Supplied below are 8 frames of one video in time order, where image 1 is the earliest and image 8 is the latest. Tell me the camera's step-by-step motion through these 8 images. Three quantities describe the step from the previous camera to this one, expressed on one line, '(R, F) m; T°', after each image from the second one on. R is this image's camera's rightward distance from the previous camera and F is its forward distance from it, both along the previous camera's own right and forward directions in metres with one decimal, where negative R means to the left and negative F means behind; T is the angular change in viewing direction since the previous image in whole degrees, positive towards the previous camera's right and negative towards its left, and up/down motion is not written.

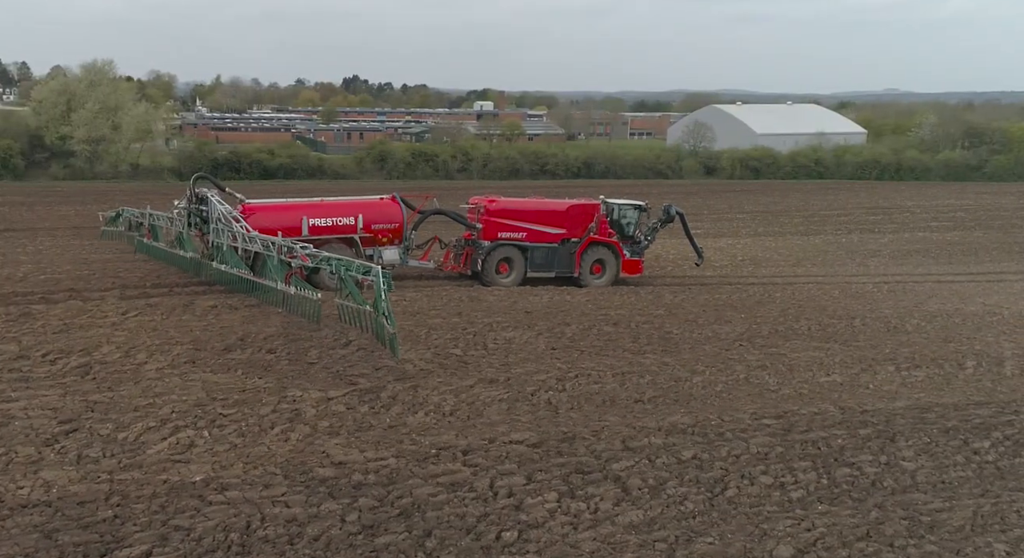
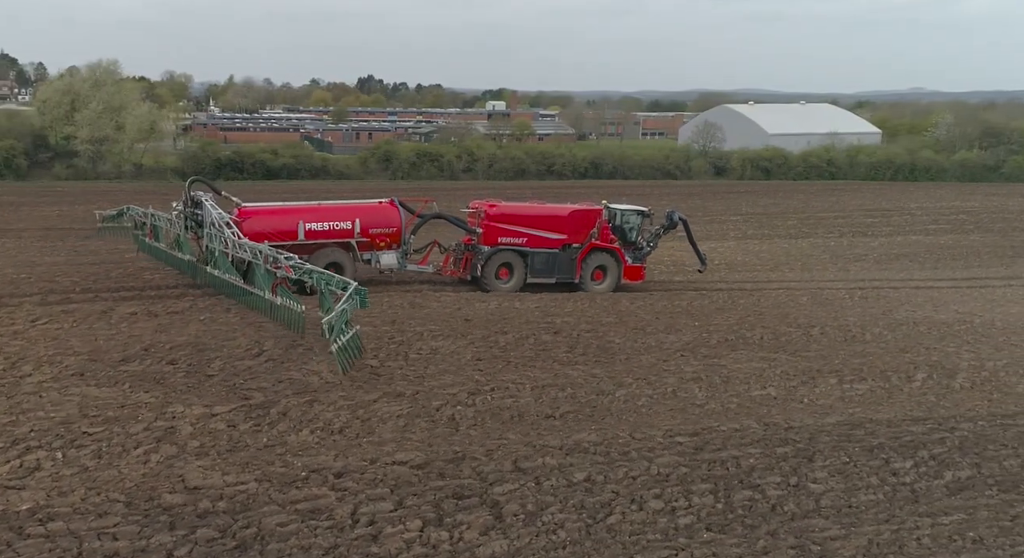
(+0.8, +0.3) m; -1°
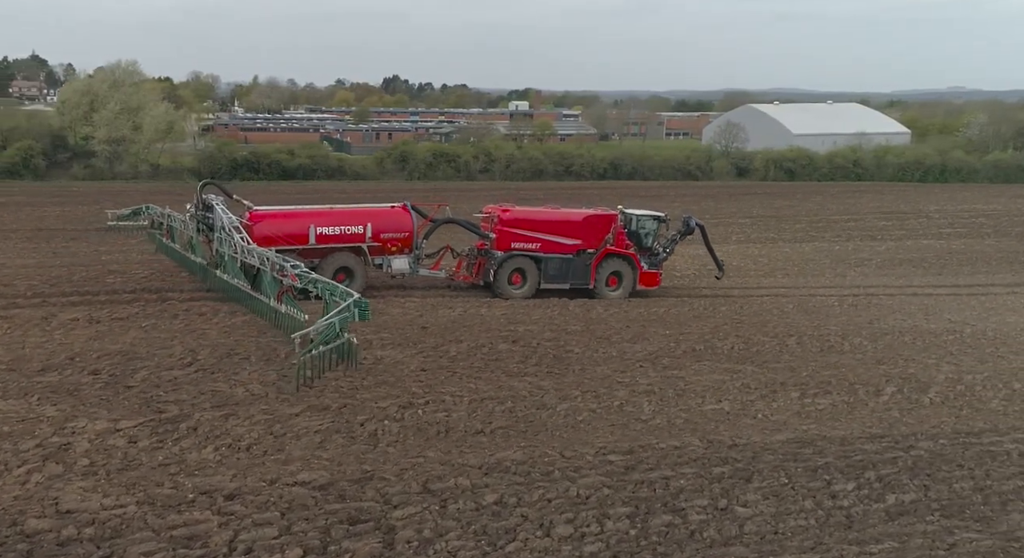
(+0.7, +0.3) m; -1°
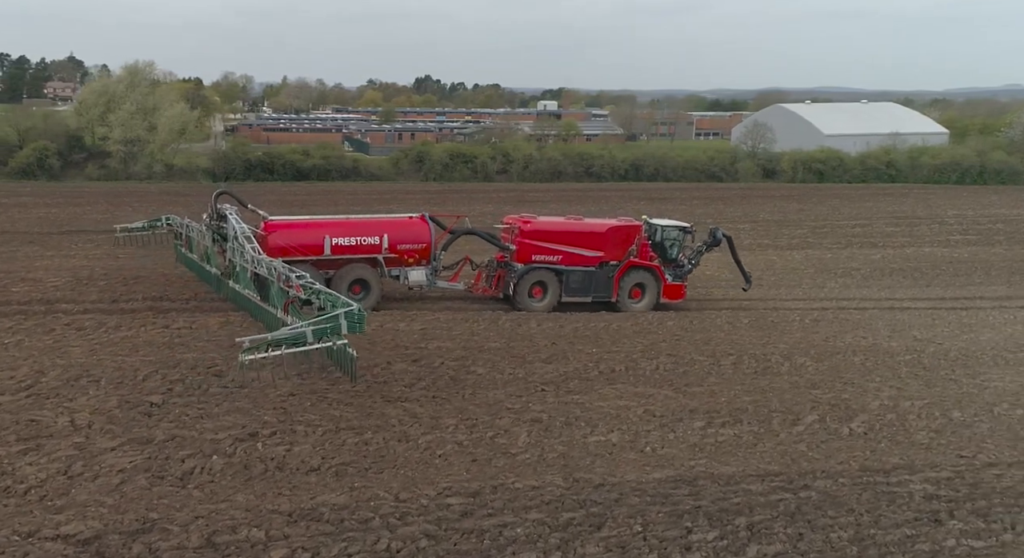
(+1.3, +0.7) m; -1°
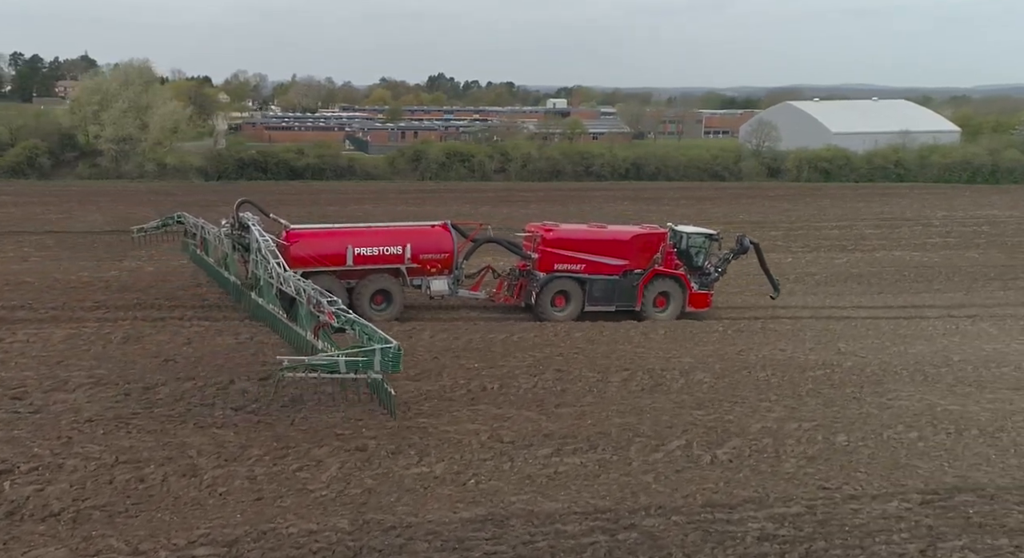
(+1.5, +0.8) m; 0°
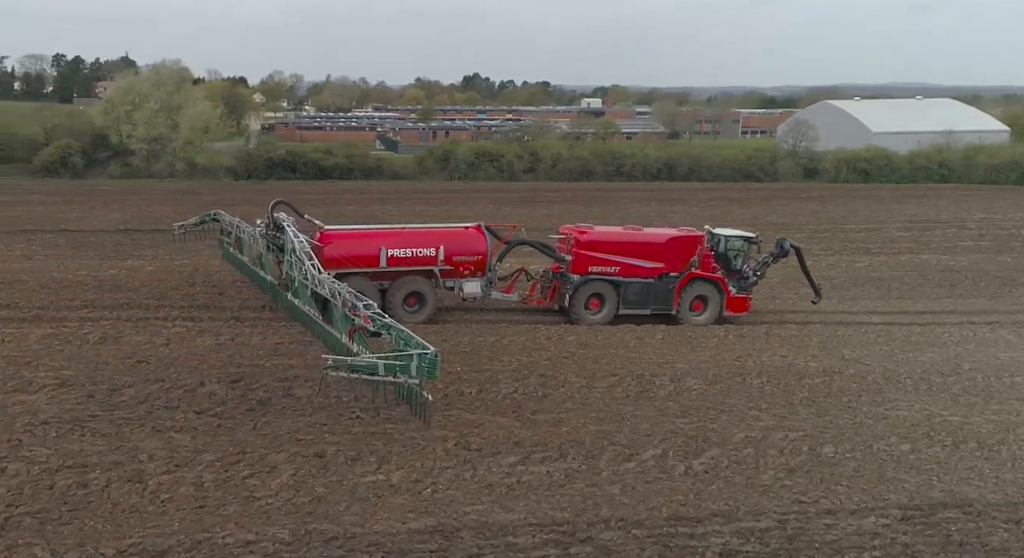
(+0.5, +0.3) m; -2°
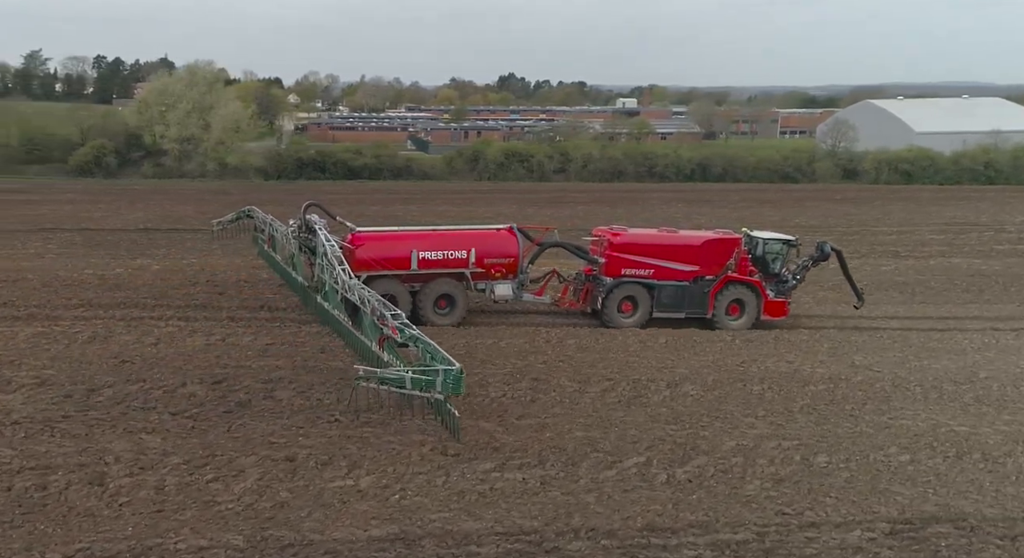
(+0.4, +0.2) m; -2°
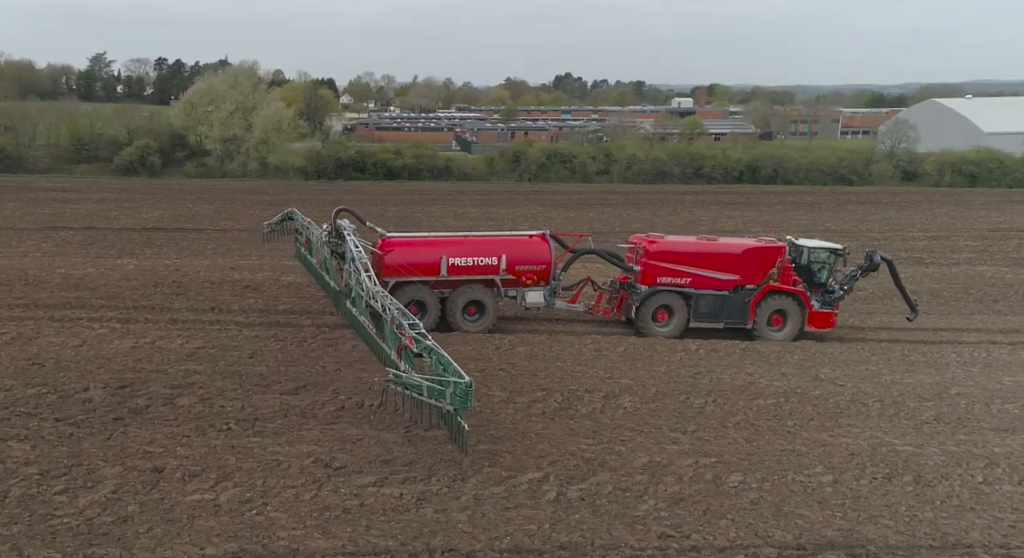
(+1.3, +0.4) m; -3°
